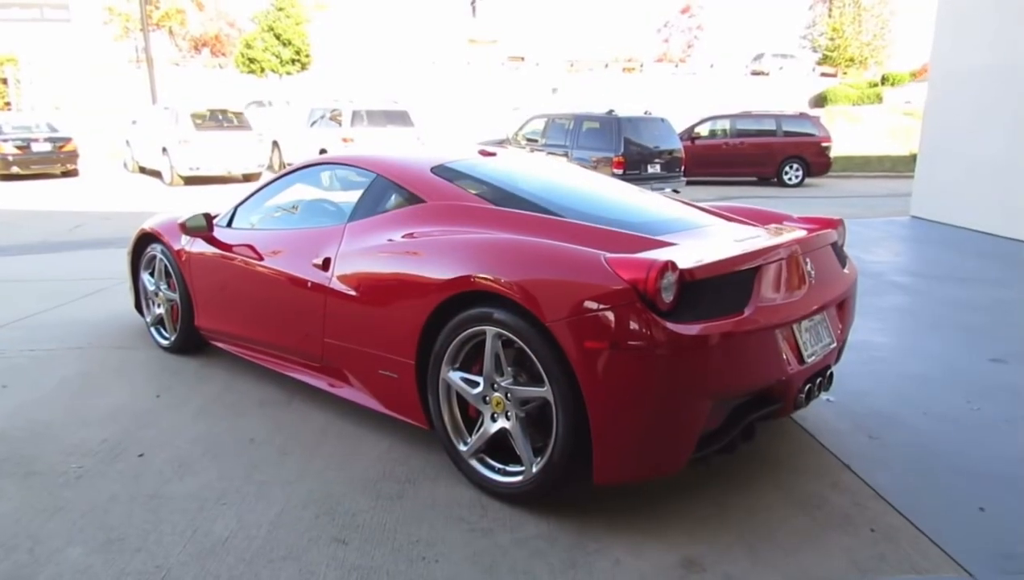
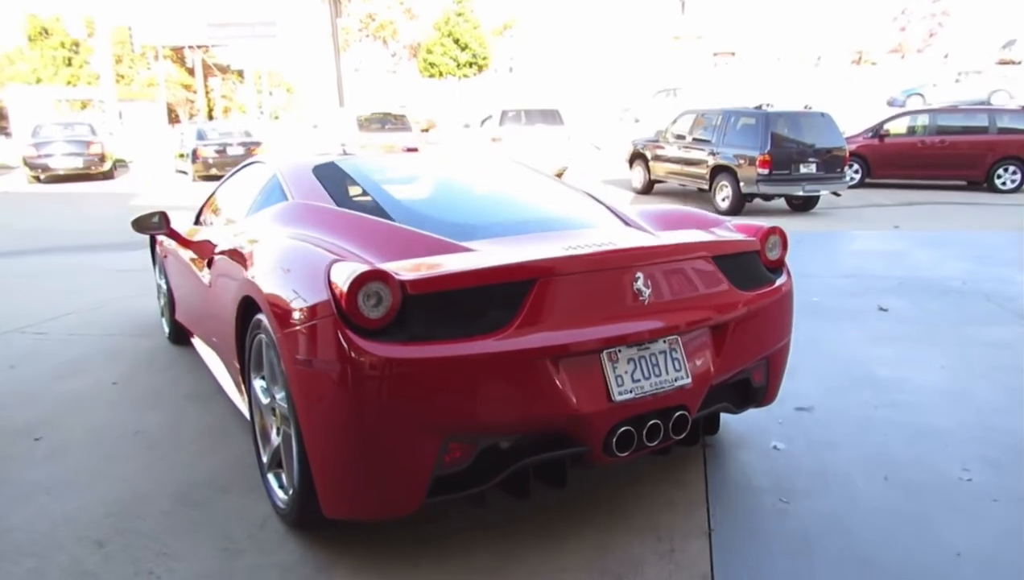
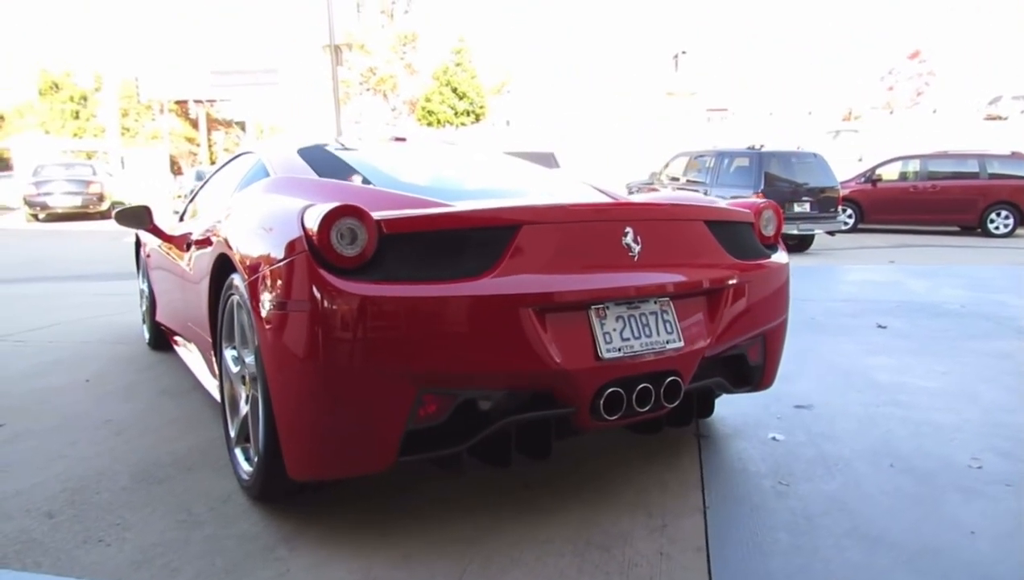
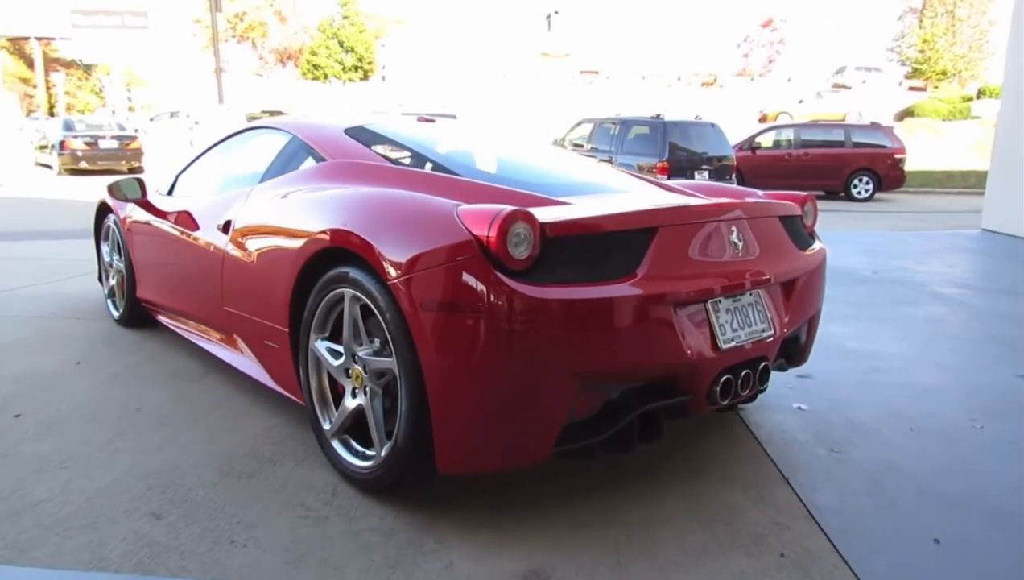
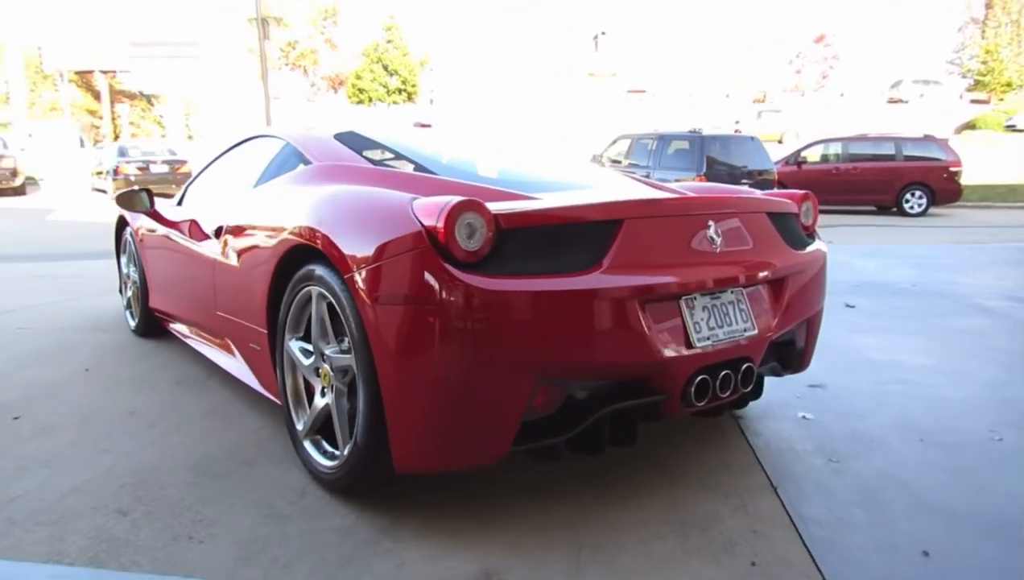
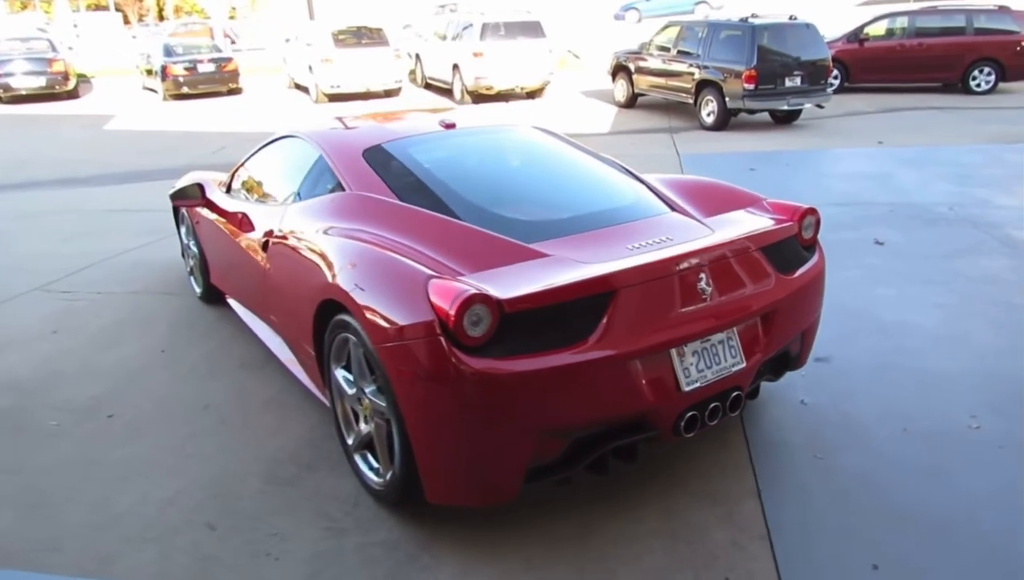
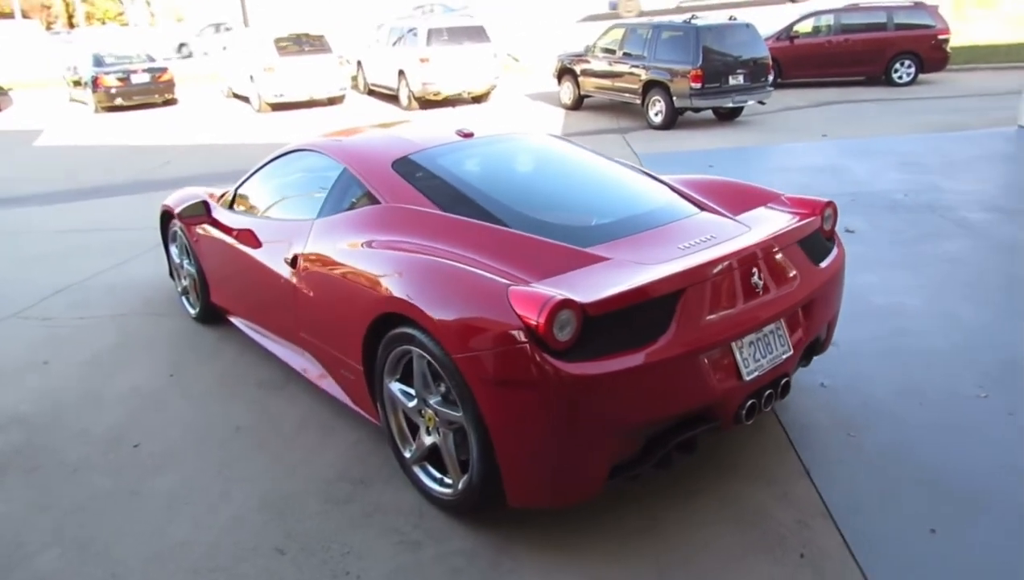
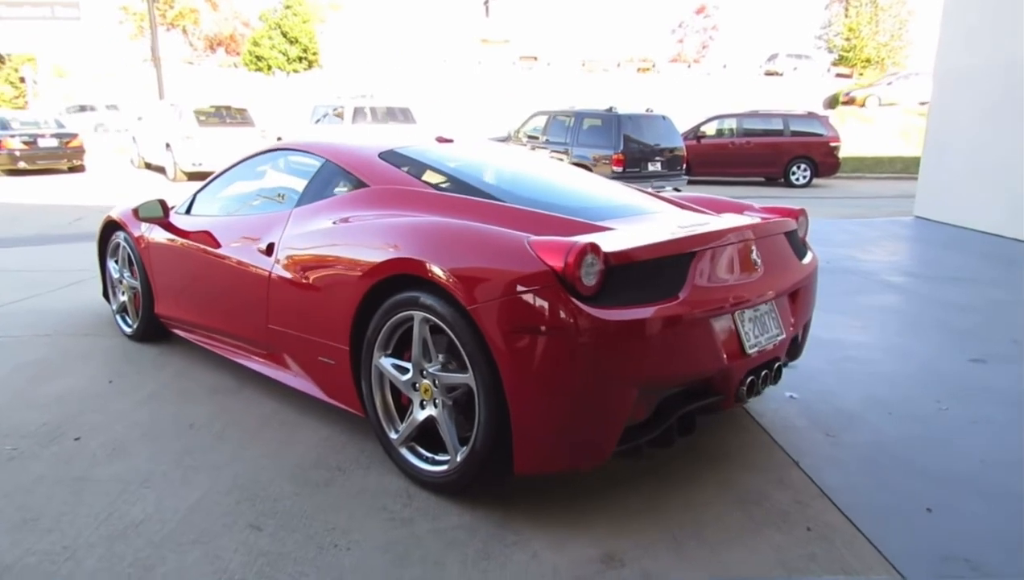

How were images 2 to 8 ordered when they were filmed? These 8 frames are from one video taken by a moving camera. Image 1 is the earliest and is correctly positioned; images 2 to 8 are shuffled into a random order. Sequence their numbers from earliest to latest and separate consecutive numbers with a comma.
8, 4, 5, 3, 2, 6, 7
